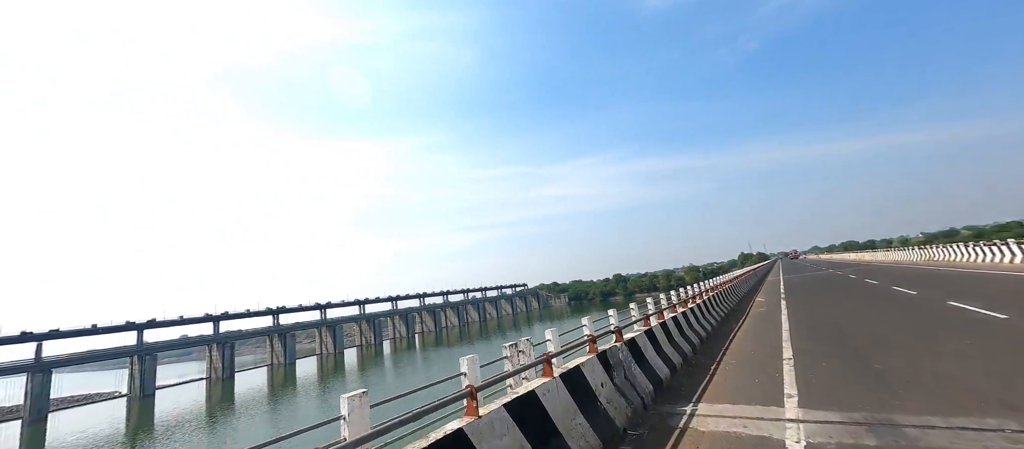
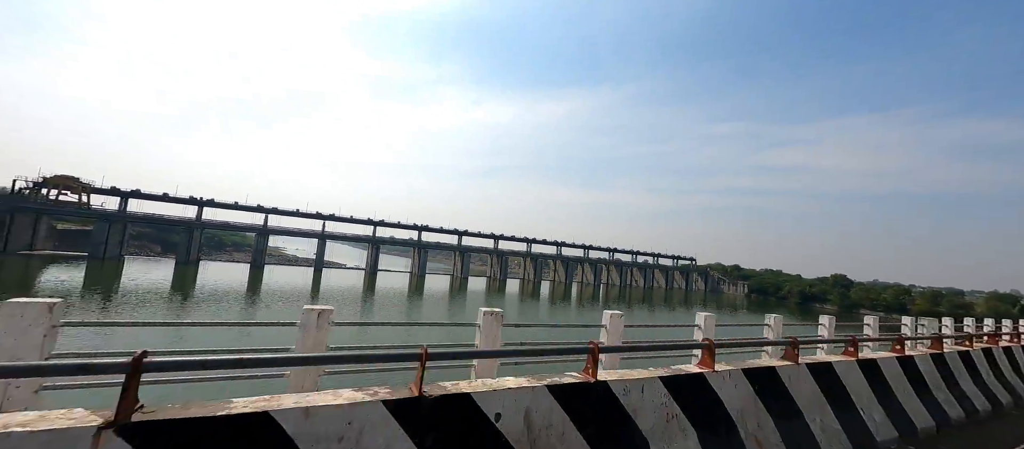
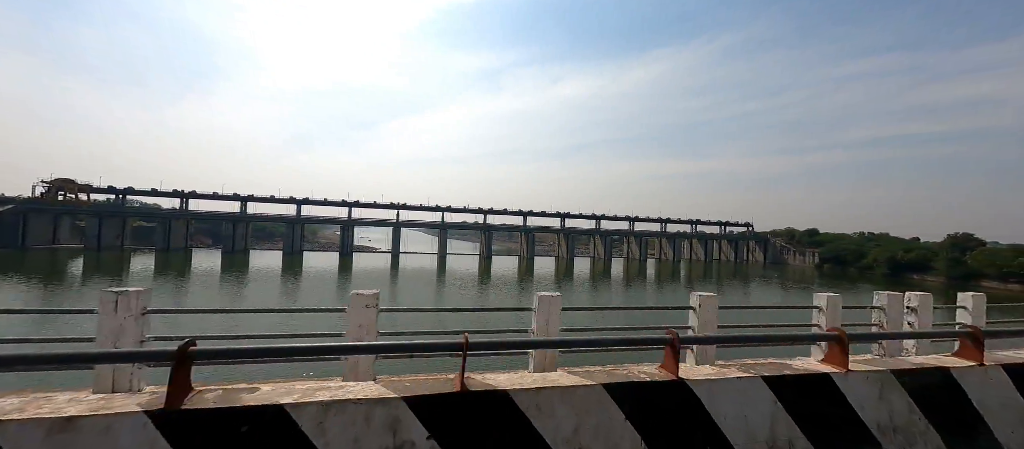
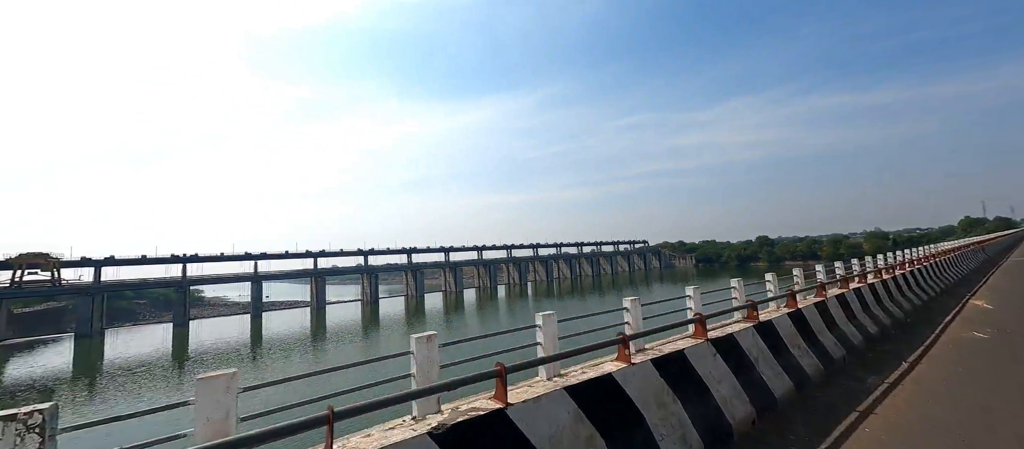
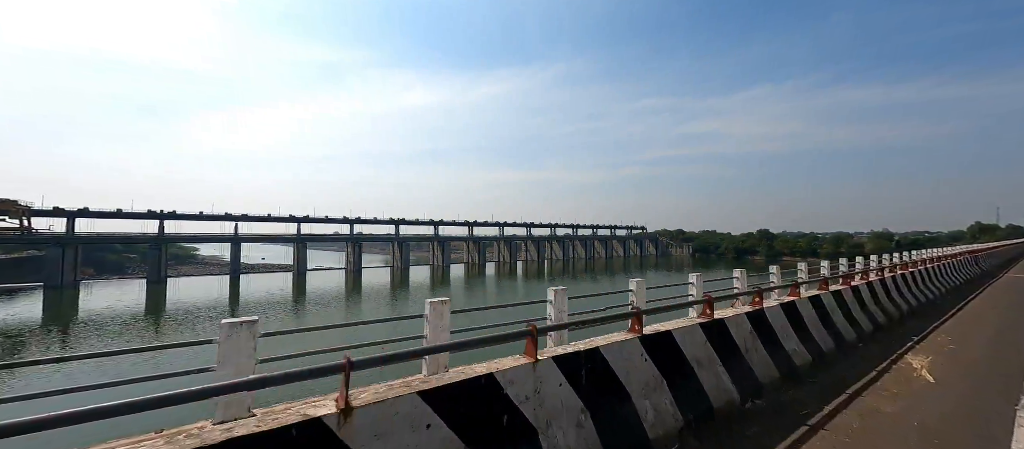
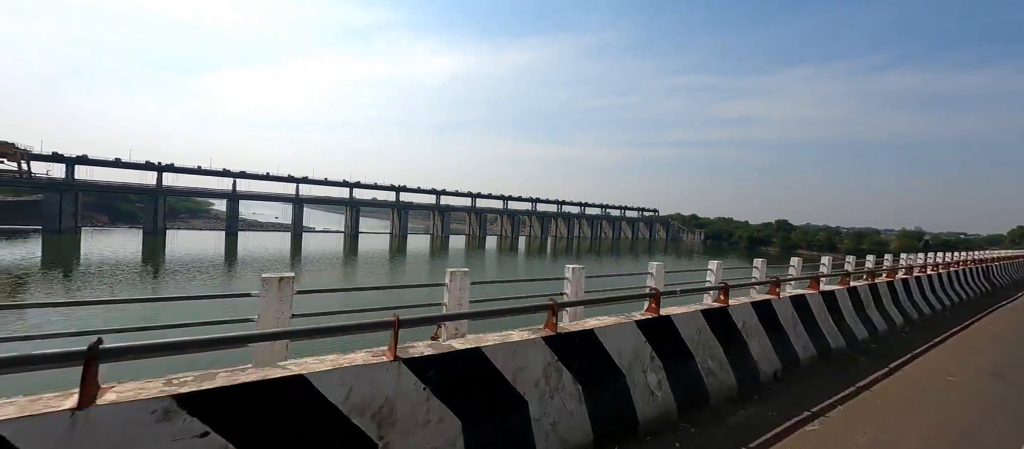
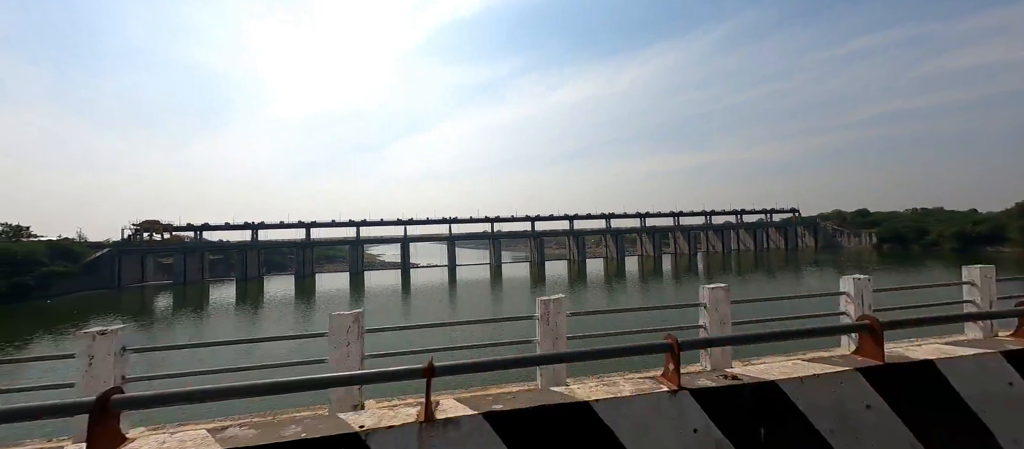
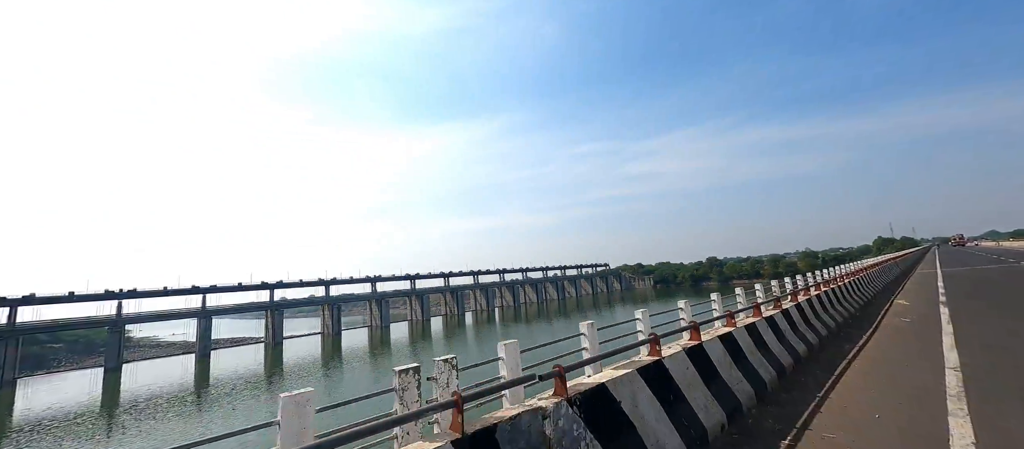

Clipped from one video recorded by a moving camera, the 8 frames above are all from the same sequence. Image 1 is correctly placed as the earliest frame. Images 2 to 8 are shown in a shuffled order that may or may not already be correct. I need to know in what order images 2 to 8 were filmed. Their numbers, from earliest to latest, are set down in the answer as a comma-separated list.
8, 4, 5, 6, 2, 7, 3
